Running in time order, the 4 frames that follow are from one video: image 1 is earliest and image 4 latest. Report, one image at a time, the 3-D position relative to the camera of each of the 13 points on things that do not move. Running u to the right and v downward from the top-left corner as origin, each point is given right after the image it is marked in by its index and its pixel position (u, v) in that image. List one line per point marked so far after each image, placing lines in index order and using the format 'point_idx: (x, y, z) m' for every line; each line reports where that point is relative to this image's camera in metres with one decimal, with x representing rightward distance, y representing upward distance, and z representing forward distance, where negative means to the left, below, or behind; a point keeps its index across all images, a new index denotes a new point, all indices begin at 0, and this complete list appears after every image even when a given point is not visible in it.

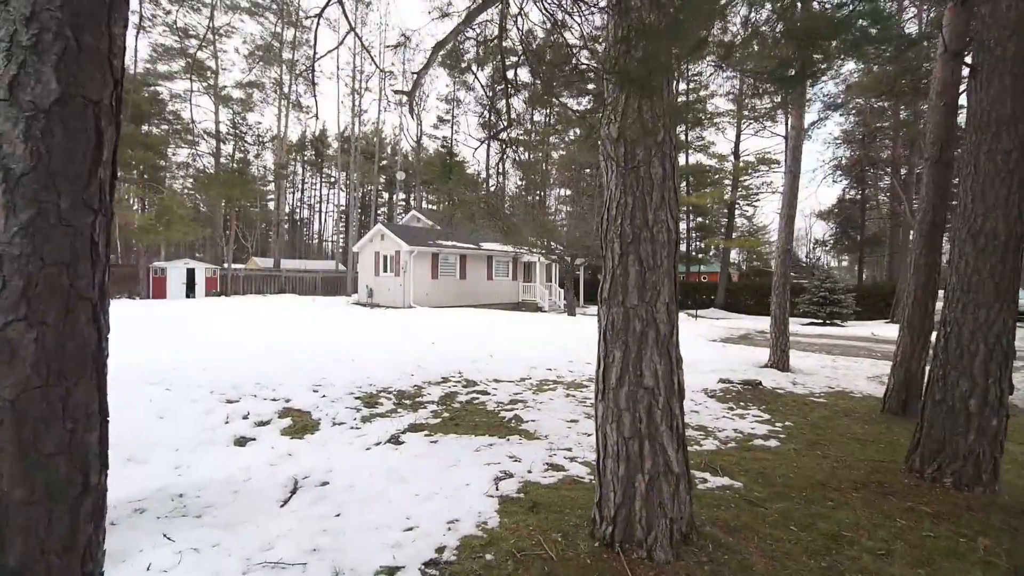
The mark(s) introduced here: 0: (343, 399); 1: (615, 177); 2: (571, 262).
0: (-2.0, -1.3, +4.4) m
1: (+0.7, +0.7, +2.5) m
2: (+2.6, +1.1, +16.7) m
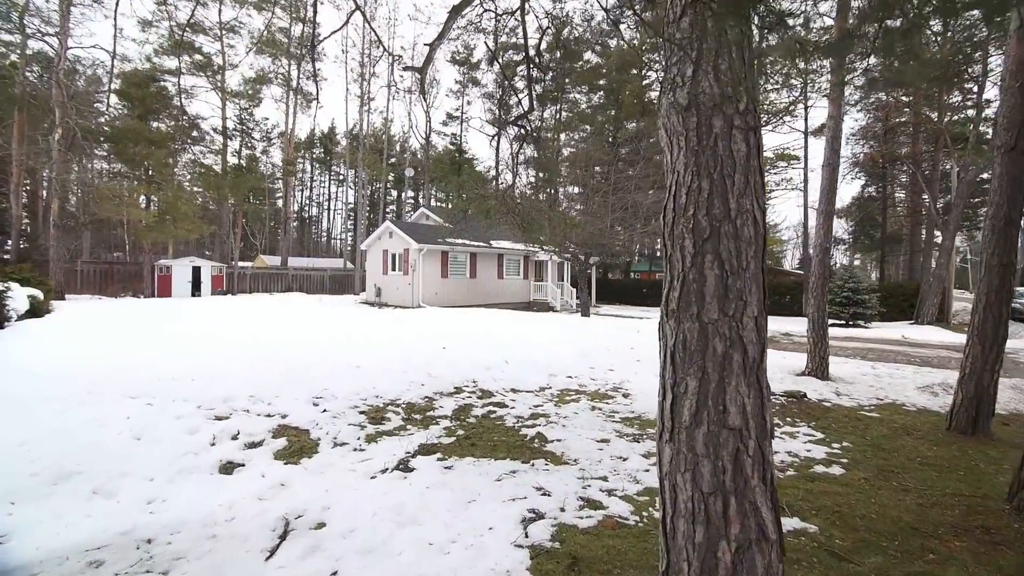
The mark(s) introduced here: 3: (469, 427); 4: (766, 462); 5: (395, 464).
0: (-1.8, -1.3, +4.0) m
1: (+0.9, +0.7, +1.9) m
2: (+3.1, +1.2, +16.1) m
3: (-0.5, -1.6, +4.2) m
4: (+1.2, -0.8, +1.7) m
5: (-1.0, -1.5, +3.3) m
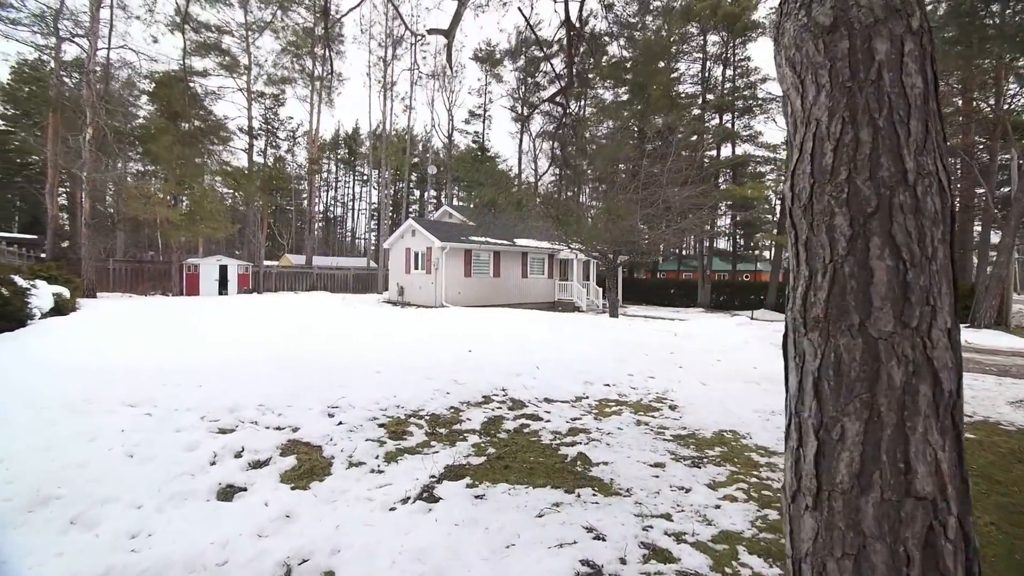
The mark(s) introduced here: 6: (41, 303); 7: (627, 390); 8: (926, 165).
0: (-1.4, -1.3, +3.5) m
1: (+1.1, +0.7, +1.4) m
2: (+4.2, +1.2, +15.4) m
3: (-0.1, -1.5, +3.7) m
4: (+1.4, -0.8, +1.2) m
5: (-0.7, -1.5, +2.8) m
6: (-8.2, -0.3, +6.5) m
7: (+1.8, -1.6, +5.8) m
8: (+1.4, +0.4, +1.3) m
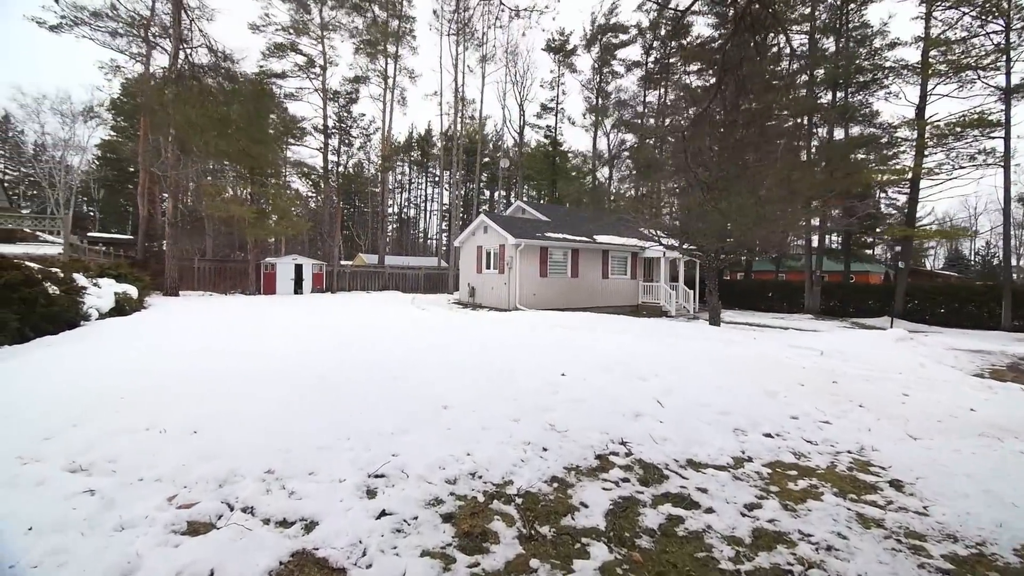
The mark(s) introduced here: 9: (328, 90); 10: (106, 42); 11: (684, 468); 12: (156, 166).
0: (-0.5, -1.3, +2.1) m
1: (+1.6, +0.7, -0.4) m
2: (+6.9, +1.1, +12.9) m
3: (+0.8, -1.6, +2.1) m
4: (+1.9, -0.8, -0.7) m
5: (0.0, -1.5, +1.3) m
6: (-6.8, -0.2, +6.2) m
7: (+3.0, -1.6, +3.8) m
8: (+1.9, +0.4, -0.6) m
9: (-8.6, +9.2, +17.3) m
10: (-10.7, +6.5, +9.9) m
11: (+1.4, -1.5, +3.1) m
12: (-11.0, +3.7, +11.7) m
